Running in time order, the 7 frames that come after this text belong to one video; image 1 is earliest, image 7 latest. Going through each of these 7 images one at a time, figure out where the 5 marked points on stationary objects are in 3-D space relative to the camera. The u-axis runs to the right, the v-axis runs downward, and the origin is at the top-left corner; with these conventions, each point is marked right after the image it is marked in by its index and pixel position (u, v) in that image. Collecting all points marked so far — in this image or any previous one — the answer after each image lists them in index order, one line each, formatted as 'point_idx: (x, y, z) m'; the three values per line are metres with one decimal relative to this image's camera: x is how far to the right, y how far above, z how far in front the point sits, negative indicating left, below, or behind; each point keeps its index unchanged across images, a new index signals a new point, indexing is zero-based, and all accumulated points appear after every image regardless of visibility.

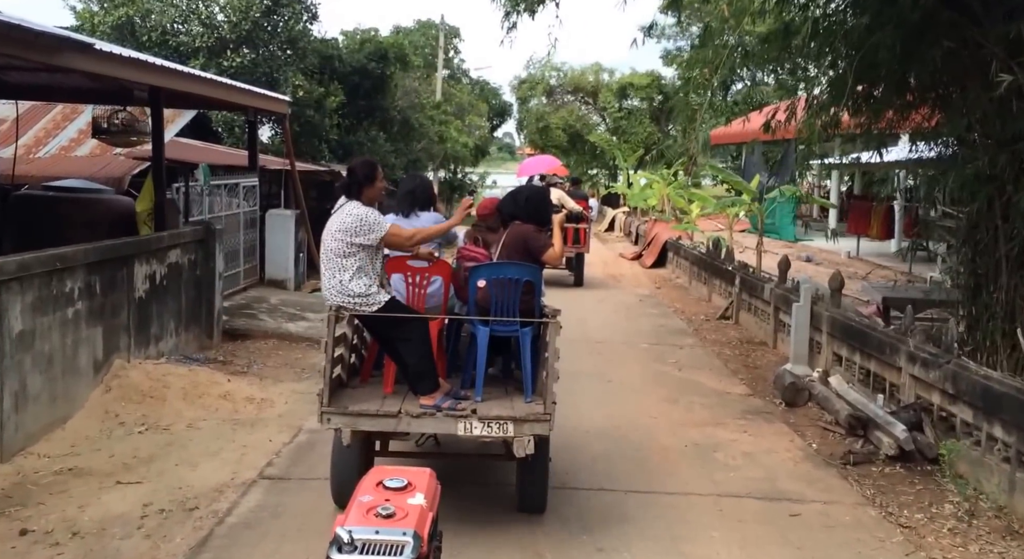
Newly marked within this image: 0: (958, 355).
0: (+2.3, -0.4, +5.1) m
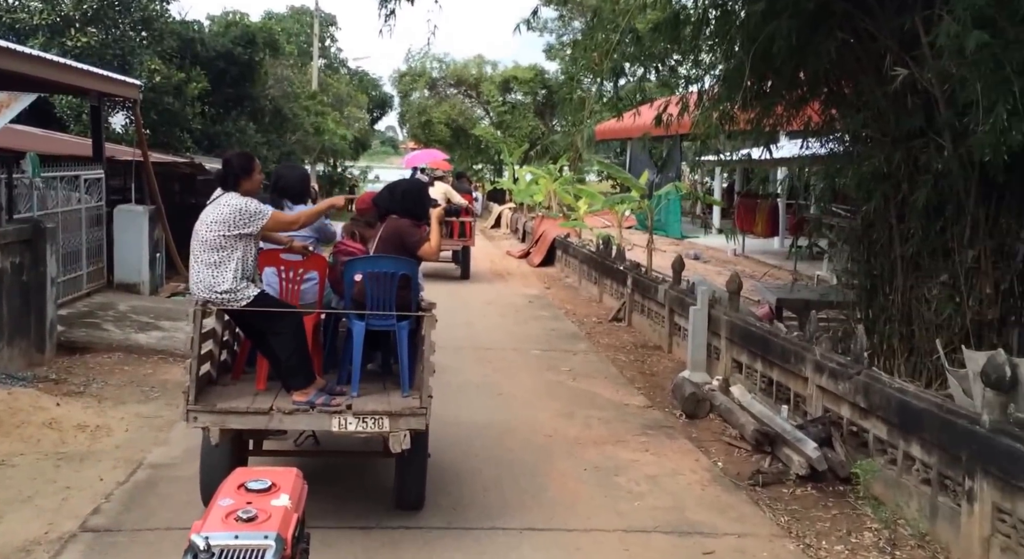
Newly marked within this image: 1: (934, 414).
0: (+1.8, -0.4, +5.0) m
1: (+1.8, -0.6, +4.4) m
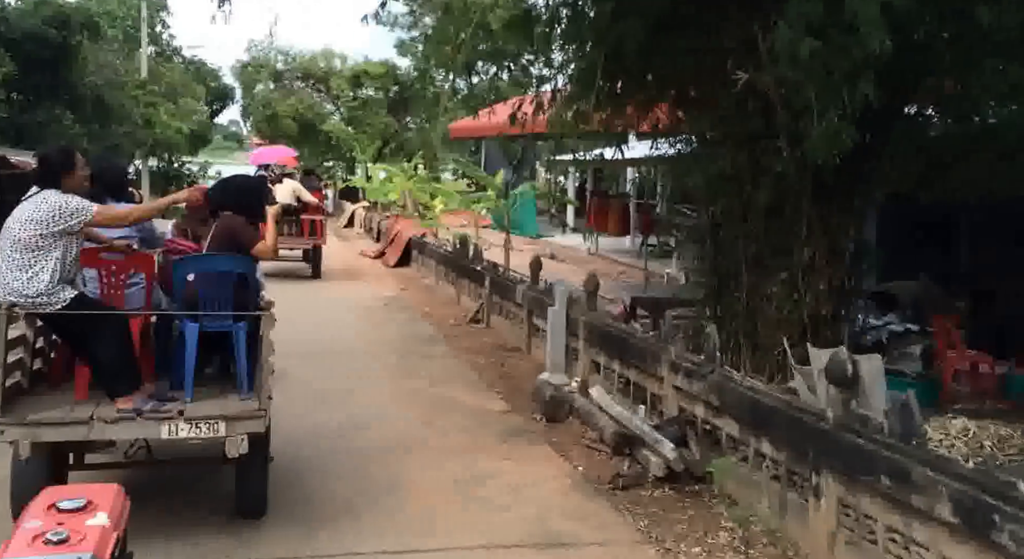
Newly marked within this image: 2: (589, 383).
0: (+1.1, -0.4, +5.0) m
1: (+1.2, -0.6, +4.5) m
2: (+0.6, -0.7, +7.1) m
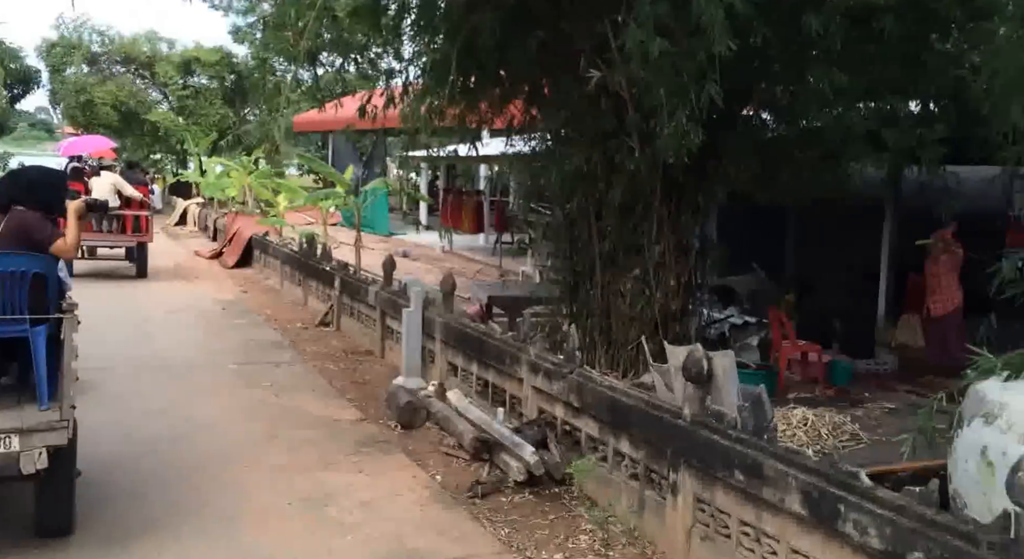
0: (+0.3, -0.4, +5.0) m
1: (+0.6, -0.6, +4.4) m
2: (-0.4, -0.7, +7.0) m
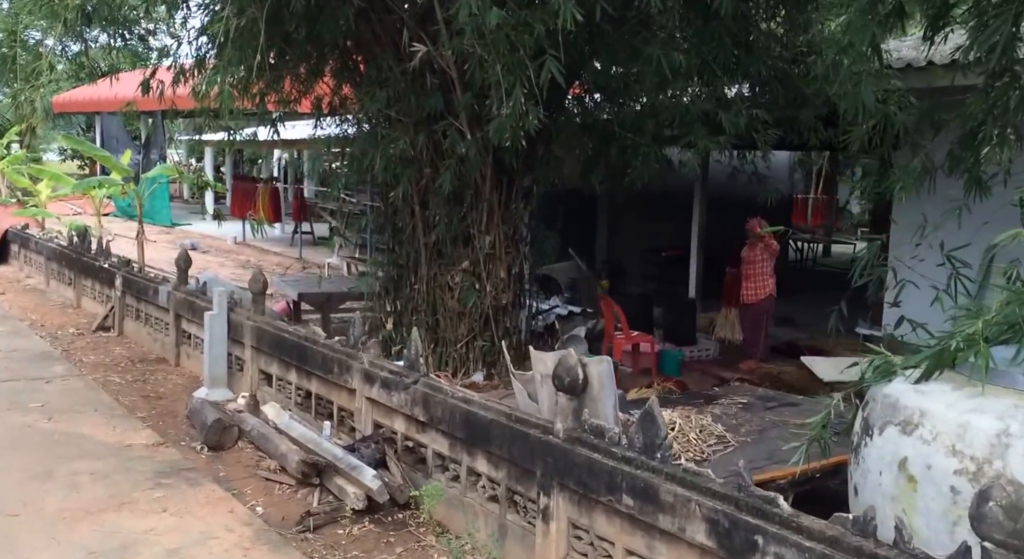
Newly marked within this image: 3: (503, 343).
0: (-0.4, -0.4, +4.4) m
1: (0.0, -0.6, +3.9) m
2: (-1.5, -0.7, +6.2) m
3: (0.0, -0.5, +7.1) m
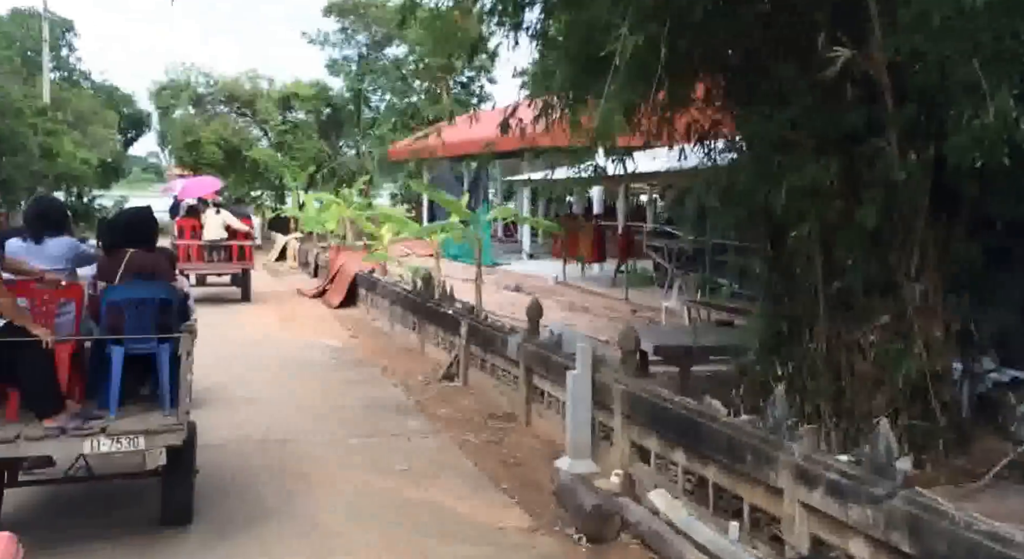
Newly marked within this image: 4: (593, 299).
0: (+1.3, -0.7, +3.1) m
1: (+1.4, -0.8, +2.5) m
2: (+0.6, -1.0, +5.1) m
3: (+2.3, -0.8, +5.6) m
4: (+1.2, -0.3, +15.0) m
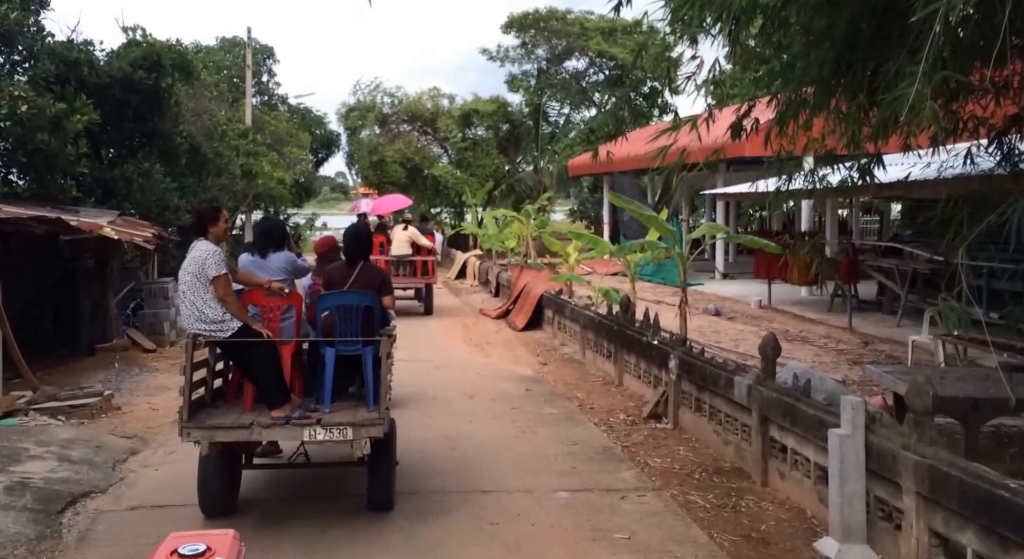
0: (+2.0, -0.8, +1.6) m
1: (+2.1, -0.9, +1.0) m
2: (+1.7, -1.2, +3.7) m
3: (+3.5, -1.0, +3.8) m
4: (+3.9, -0.6, +13.3) m
